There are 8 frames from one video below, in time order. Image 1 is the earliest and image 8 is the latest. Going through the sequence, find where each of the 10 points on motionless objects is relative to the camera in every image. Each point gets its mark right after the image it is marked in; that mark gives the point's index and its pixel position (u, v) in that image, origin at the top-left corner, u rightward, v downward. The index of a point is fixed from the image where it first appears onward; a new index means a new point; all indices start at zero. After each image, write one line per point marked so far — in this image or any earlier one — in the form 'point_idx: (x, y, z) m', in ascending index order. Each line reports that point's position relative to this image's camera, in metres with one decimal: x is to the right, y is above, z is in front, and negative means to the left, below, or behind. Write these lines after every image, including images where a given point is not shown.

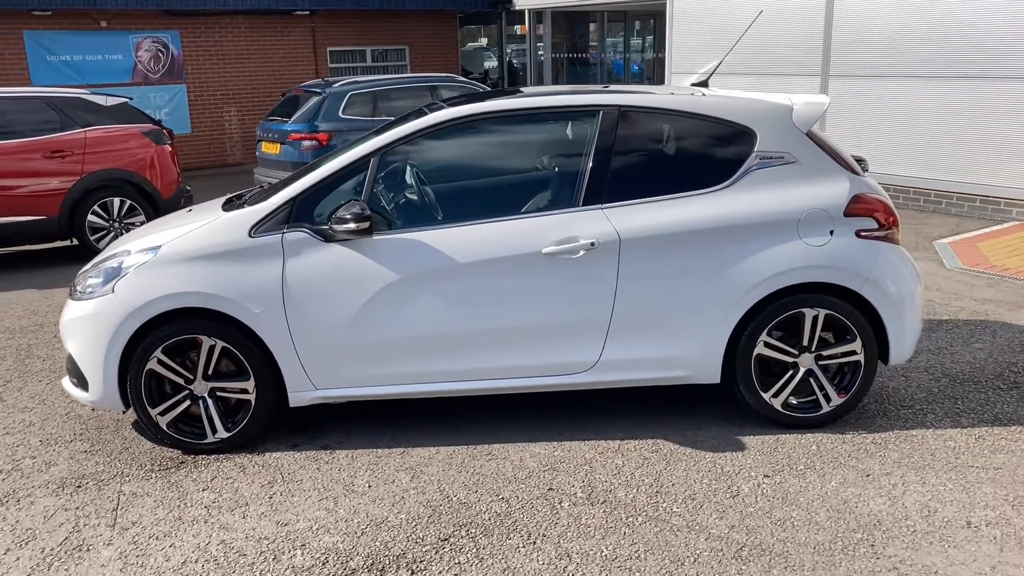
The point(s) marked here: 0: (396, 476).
0: (-0.5, -0.8, +3.8) m
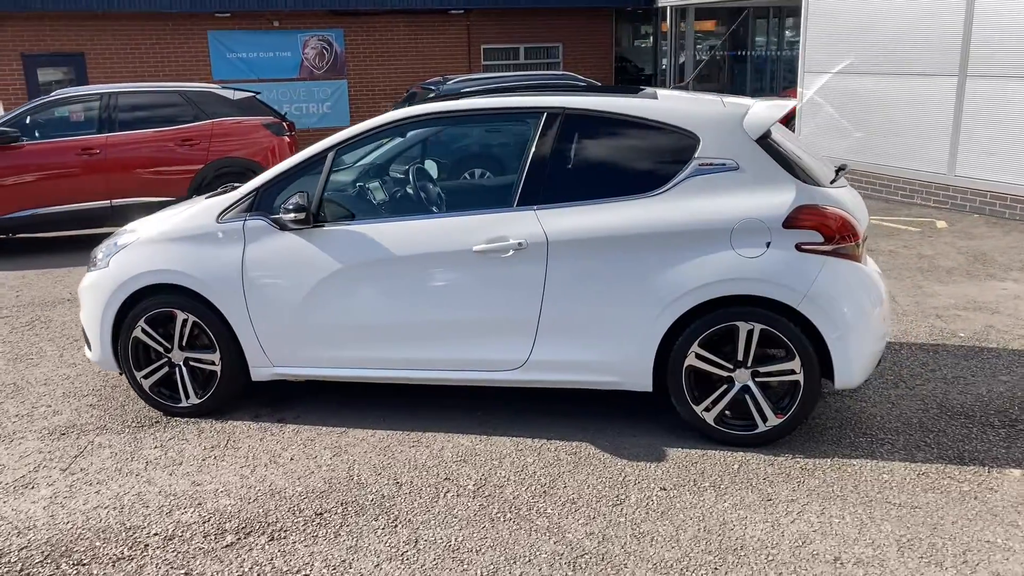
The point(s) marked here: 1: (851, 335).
0: (-0.9, -0.8, +4.1) m
1: (+1.5, -0.2, +3.9) m
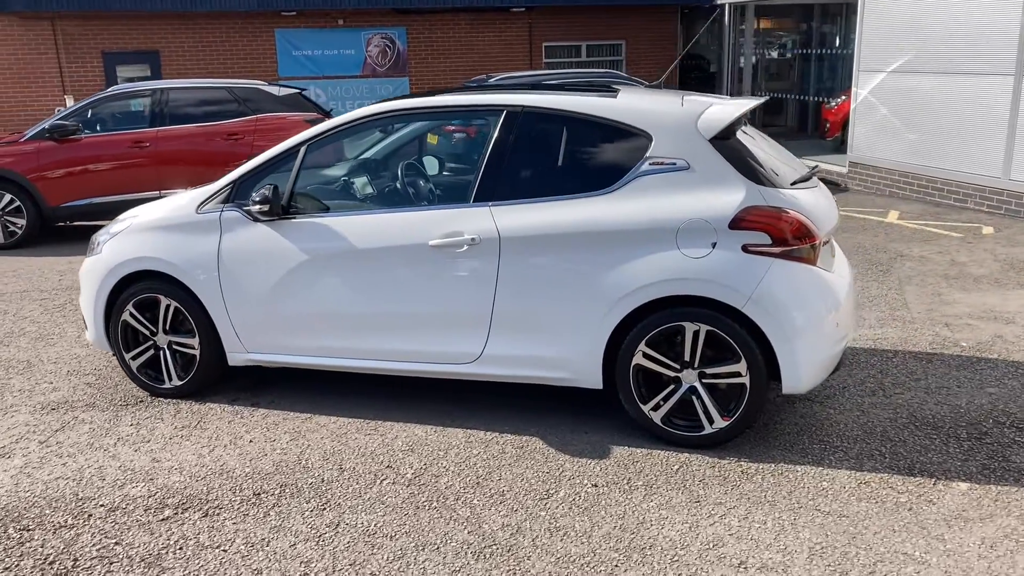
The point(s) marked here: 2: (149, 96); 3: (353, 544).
0: (-1.1, -0.7, +4.3) m
1: (+1.2, -0.2, +3.8) m
2: (-4.4, +2.4, +10.7) m
3: (-0.6, -1.0, +3.2) m
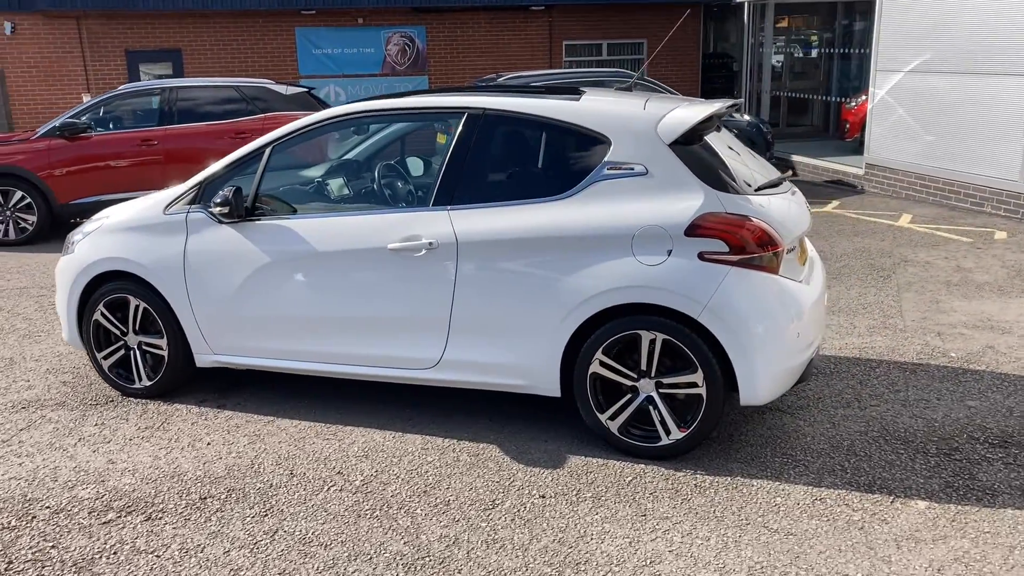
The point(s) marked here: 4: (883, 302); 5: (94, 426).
0: (-1.3, -0.7, +4.3) m
1: (+1.0, -0.3, +3.7) m
2: (-4.4, +2.4, +10.8) m
3: (-0.8, -1.0, +3.2) m
4: (+2.8, -0.1, +6.6) m
5: (-2.2, -0.7, +4.5) m
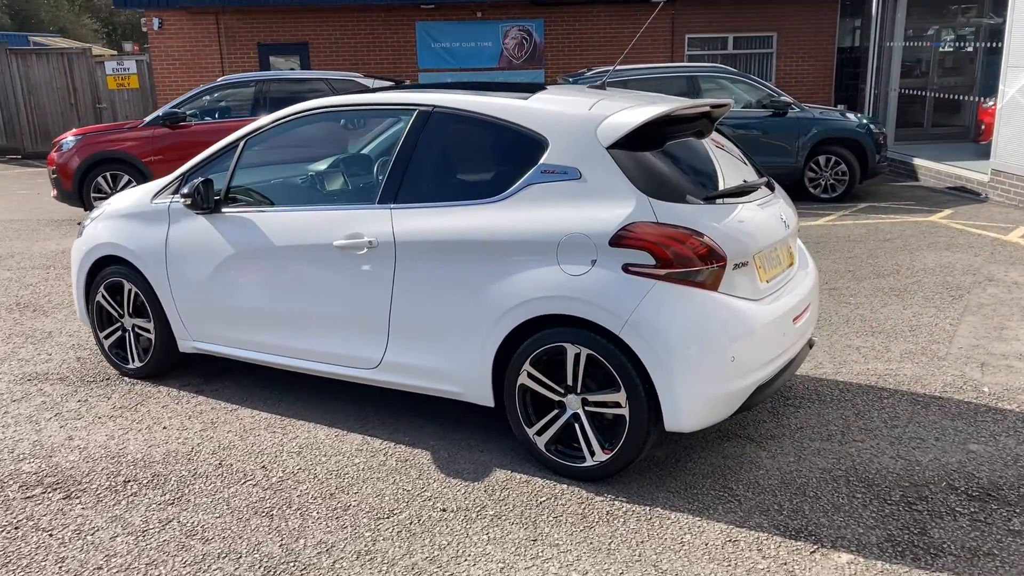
0: (-1.6, -0.7, +4.4) m
1: (+0.7, -0.3, +3.4) m
2: (-3.3, +2.6, +11.2) m
3: (-1.3, -0.9, +3.2) m
4: (+2.9, -0.3, +5.9) m
5: (-2.4, -0.6, +4.7) m
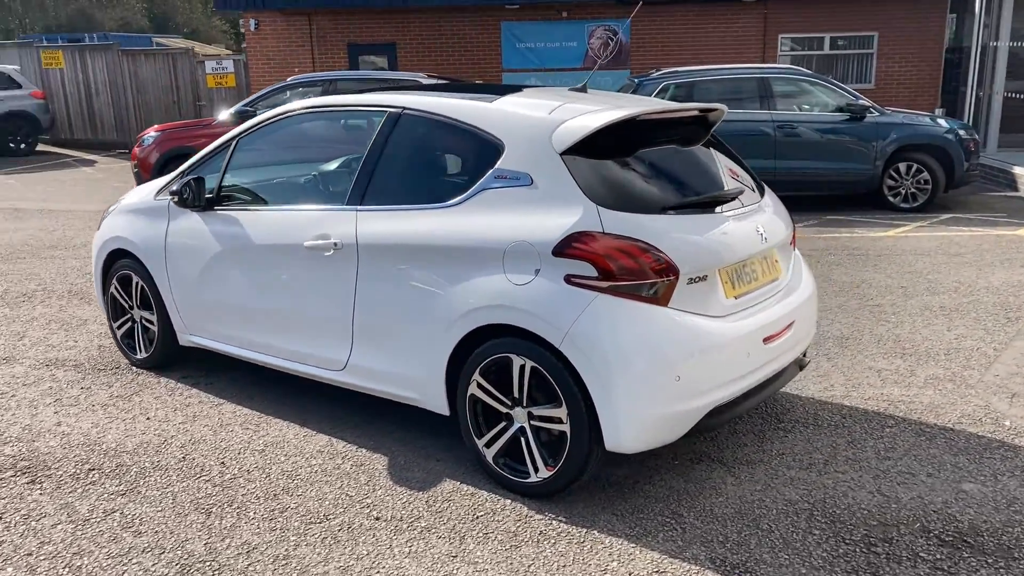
0: (-1.7, -0.7, +4.5) m
1: (+0.4, -0.4, +3.2) m
2: (-2.5, +2.7, +11.5) m
3: (-1.6, -0.9, +3.3) m
4: (+3.0, -0.4, +5.5) m
5: (-2.4, -0.6, +4.9) m
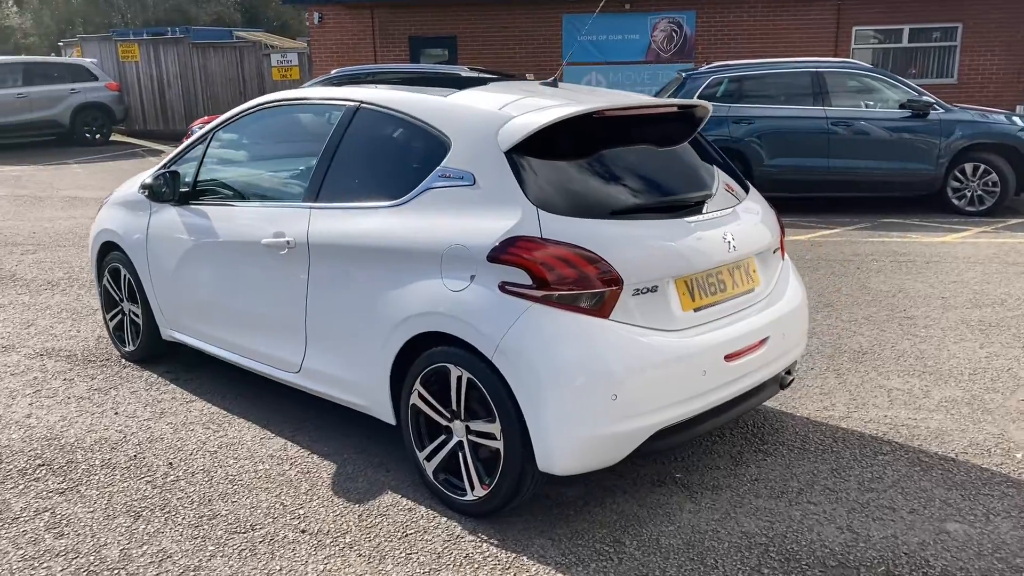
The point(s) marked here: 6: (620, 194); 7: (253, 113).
0: (-1.9, -0.6, +4.4) m
1: (+0.1, -0.4, +3.0) m
2: (-1.9, +2.8, +11.5) m
3: (-1.8, -0.9, +3.3) m
4: (+2.9, -0.5, +5.0) m
5: (-2.5, -0.5, +4.9) m
6: (+0.4, +0.4, +3.3) m
7: (-1.3, +0.9, +4.4) m
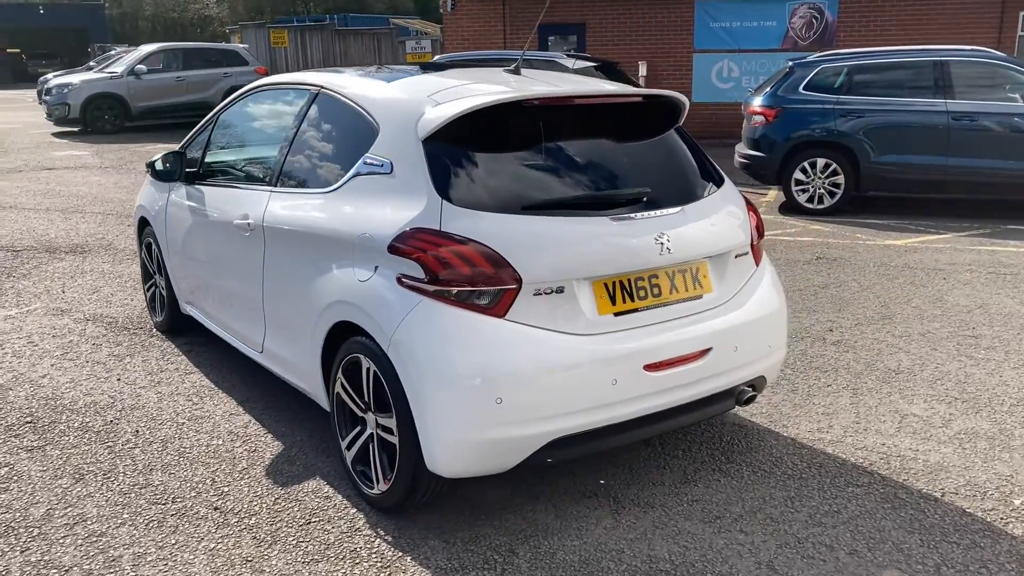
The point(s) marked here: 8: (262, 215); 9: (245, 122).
0: (-2.0, -0.5, +4.7) m
1: (-0.2, -0.4, +2.9) m
2: (-0.6, +3.0, +11.5) m
3: (-2.2, -0.8, +3.5) m
4: (+2.8, -0.6, +4.4) m
5: (-2.5, -0.3, +5.3) m
6: (+0.1, +0.4, +3.1) m
7: (-1.3, +1.0, +4.5) m
8: (-1.1, +0.3, +3.8) m
9: (-1.4, +0.8, +4.4) m
